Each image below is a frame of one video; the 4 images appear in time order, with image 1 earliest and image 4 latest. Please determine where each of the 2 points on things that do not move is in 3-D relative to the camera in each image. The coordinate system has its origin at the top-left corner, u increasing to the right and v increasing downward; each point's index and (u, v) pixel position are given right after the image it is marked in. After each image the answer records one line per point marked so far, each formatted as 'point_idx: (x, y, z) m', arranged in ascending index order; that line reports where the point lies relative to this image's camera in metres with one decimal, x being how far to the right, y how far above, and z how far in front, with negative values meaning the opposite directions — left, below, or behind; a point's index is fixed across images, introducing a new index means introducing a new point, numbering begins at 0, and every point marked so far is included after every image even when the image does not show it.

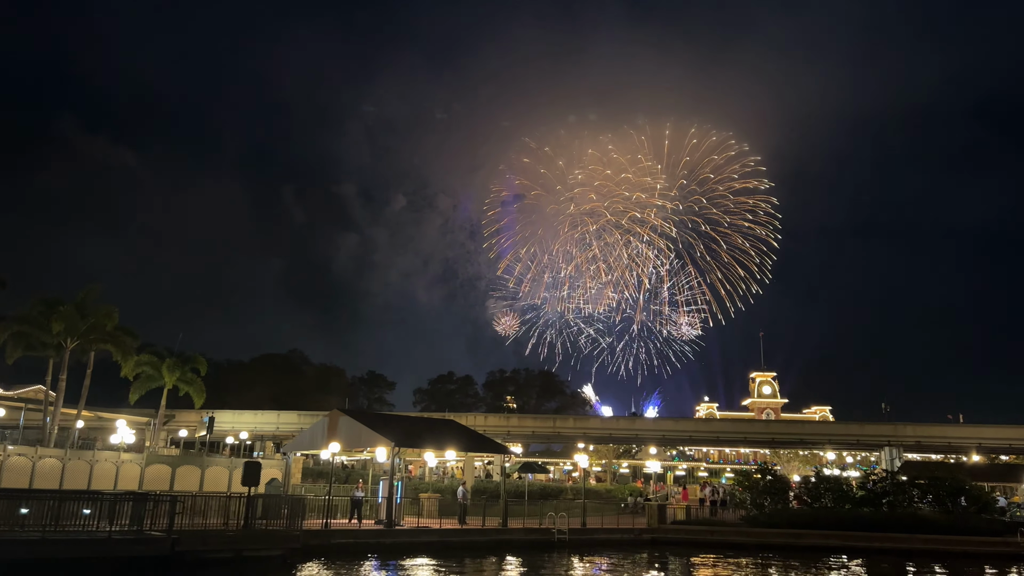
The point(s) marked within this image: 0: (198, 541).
0: (-7.7, -6.1, +17.7) m
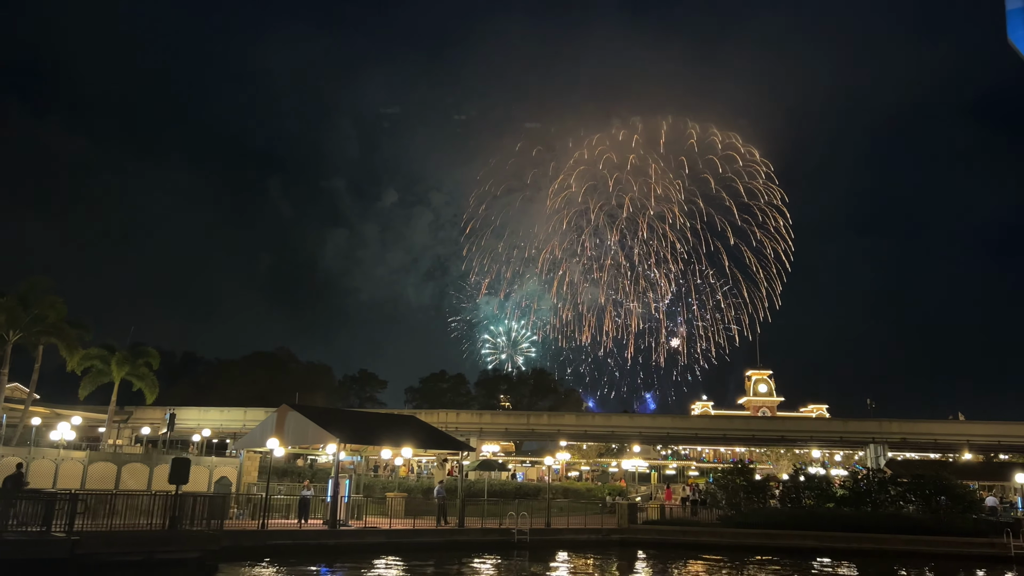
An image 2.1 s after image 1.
0: (-9.3, -5.8, +16.5) m
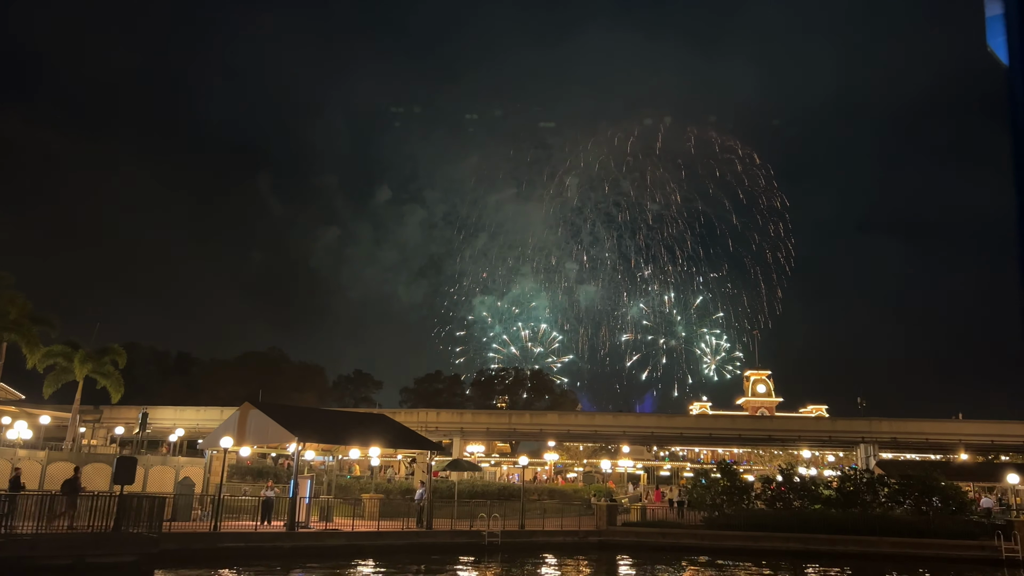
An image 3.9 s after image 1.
0: (-10.4, -5.5, +15.7) m
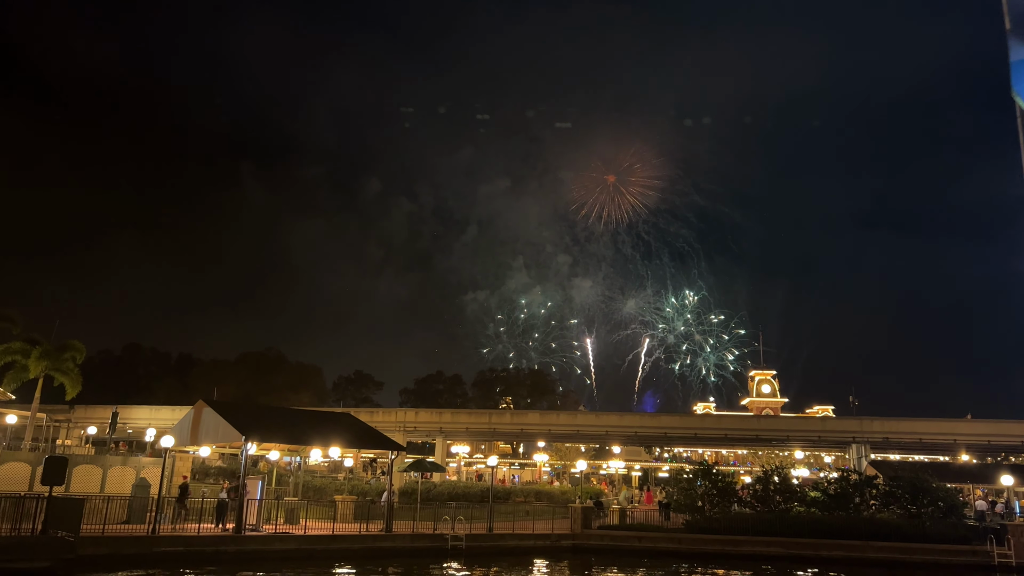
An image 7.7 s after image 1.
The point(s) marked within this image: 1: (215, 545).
0: (-11.7, -5.3, +14.9) m
1: (-8.1, -7.0, +19.8) m
